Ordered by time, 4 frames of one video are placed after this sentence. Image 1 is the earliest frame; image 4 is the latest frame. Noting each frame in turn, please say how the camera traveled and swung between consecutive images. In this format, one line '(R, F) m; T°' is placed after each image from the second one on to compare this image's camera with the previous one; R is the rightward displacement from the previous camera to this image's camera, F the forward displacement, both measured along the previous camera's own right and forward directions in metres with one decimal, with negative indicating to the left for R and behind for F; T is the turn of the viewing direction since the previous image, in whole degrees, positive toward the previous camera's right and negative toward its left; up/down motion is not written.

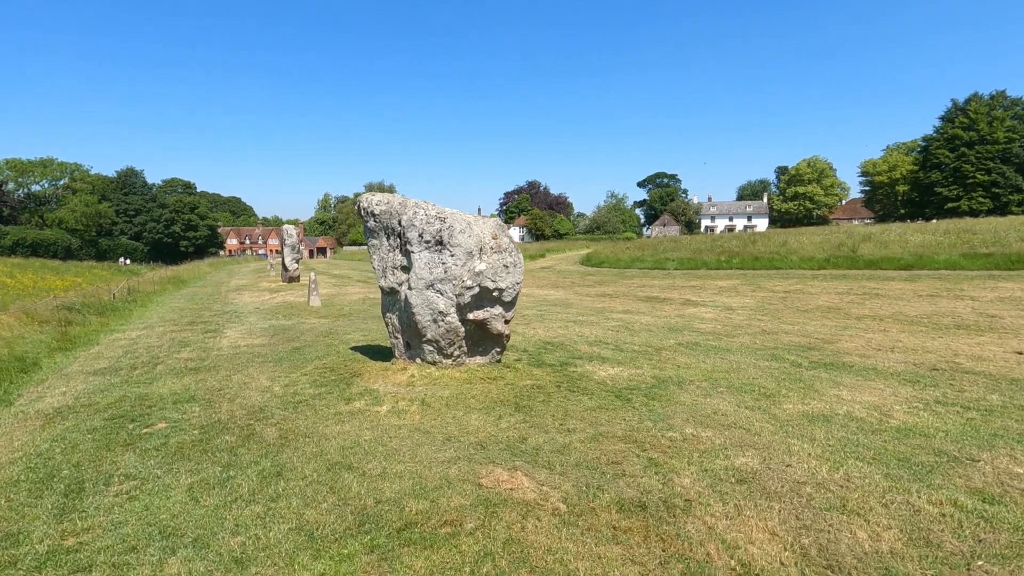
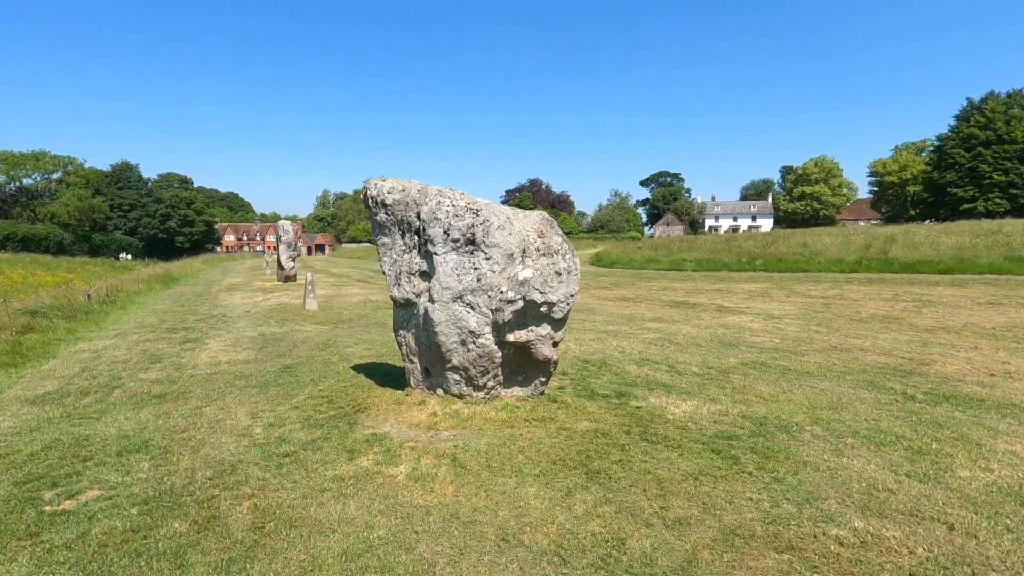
(-0.6, +1.9) m; 0°
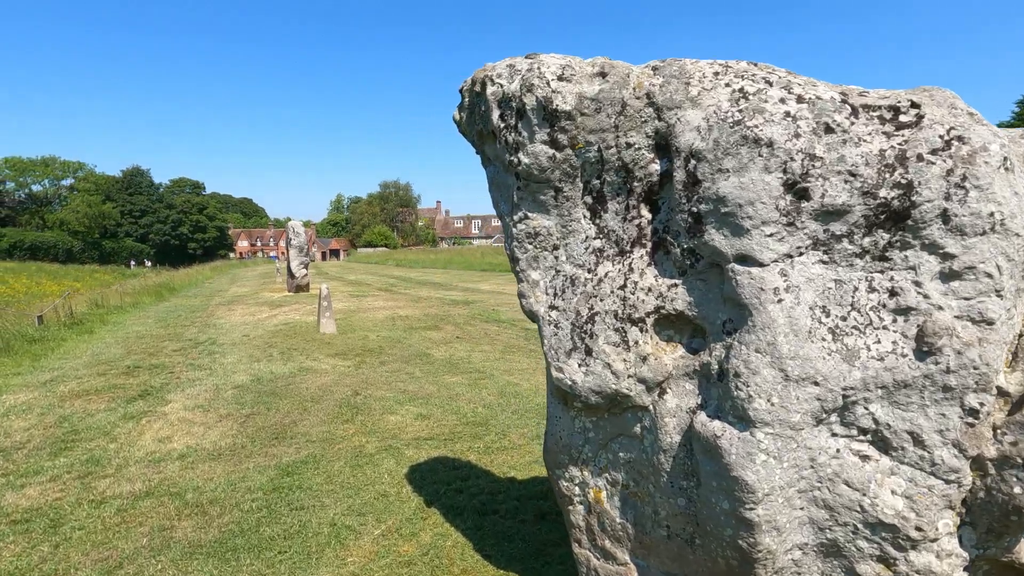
(-1.7, +4.5) m; -1°
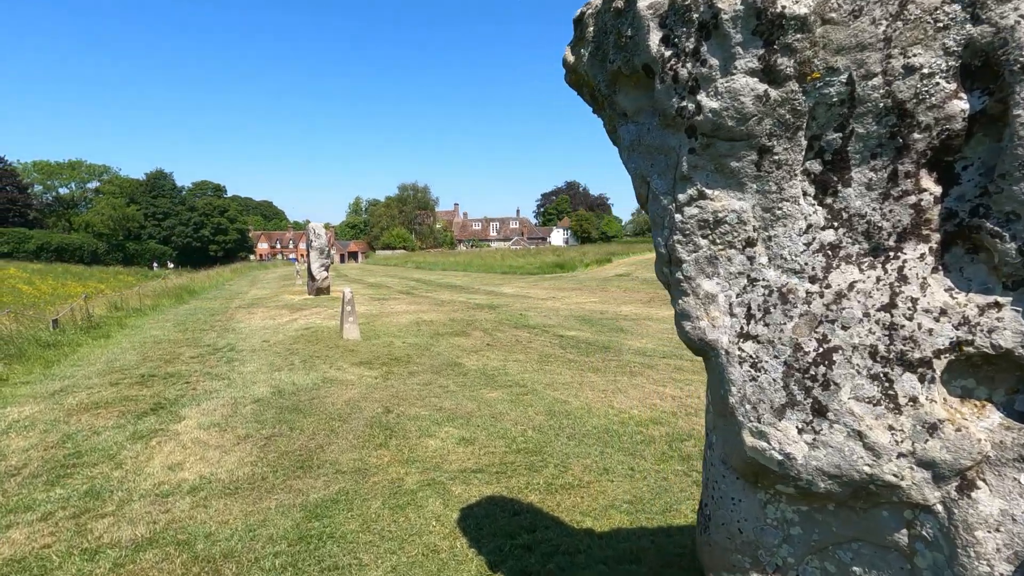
(-0.5, +0.9) m; -2°
